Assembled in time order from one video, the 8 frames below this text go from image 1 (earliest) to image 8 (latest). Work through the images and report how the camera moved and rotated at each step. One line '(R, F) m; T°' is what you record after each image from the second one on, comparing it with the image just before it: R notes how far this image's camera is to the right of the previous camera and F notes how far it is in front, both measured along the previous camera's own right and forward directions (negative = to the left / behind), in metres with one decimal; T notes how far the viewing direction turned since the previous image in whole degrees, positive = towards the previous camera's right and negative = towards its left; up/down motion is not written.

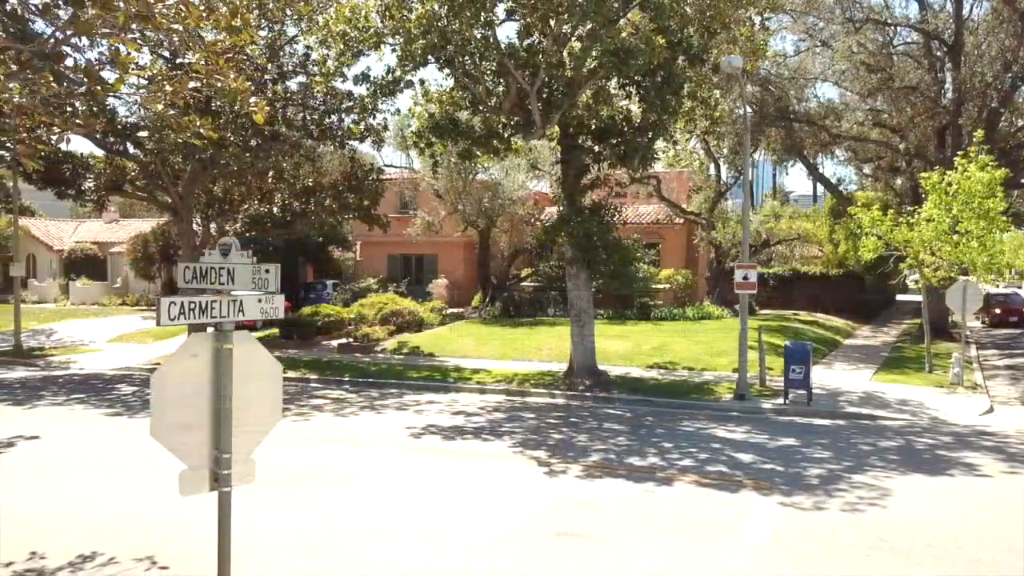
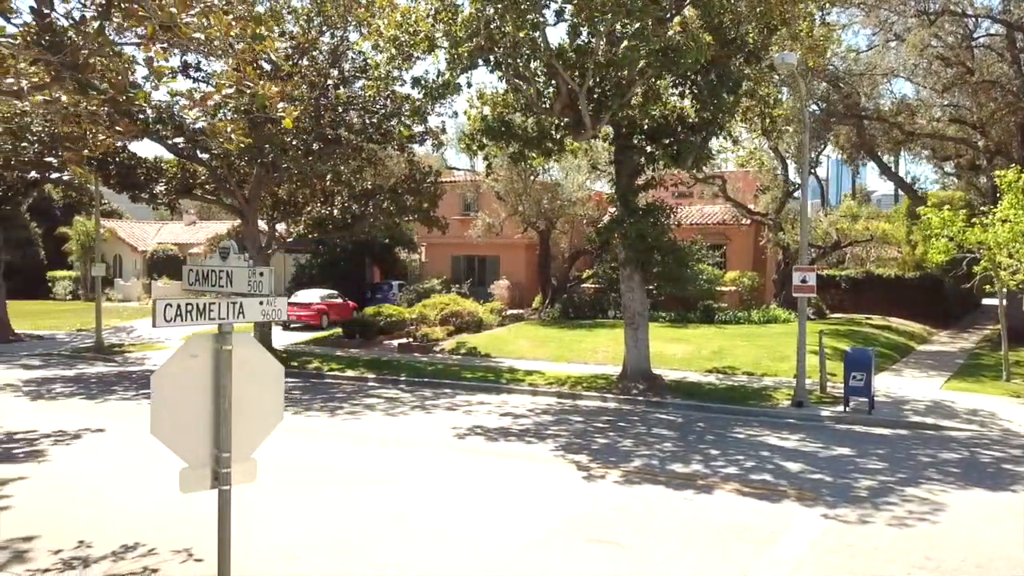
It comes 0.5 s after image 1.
(+0.4, 0.0) m; -5°
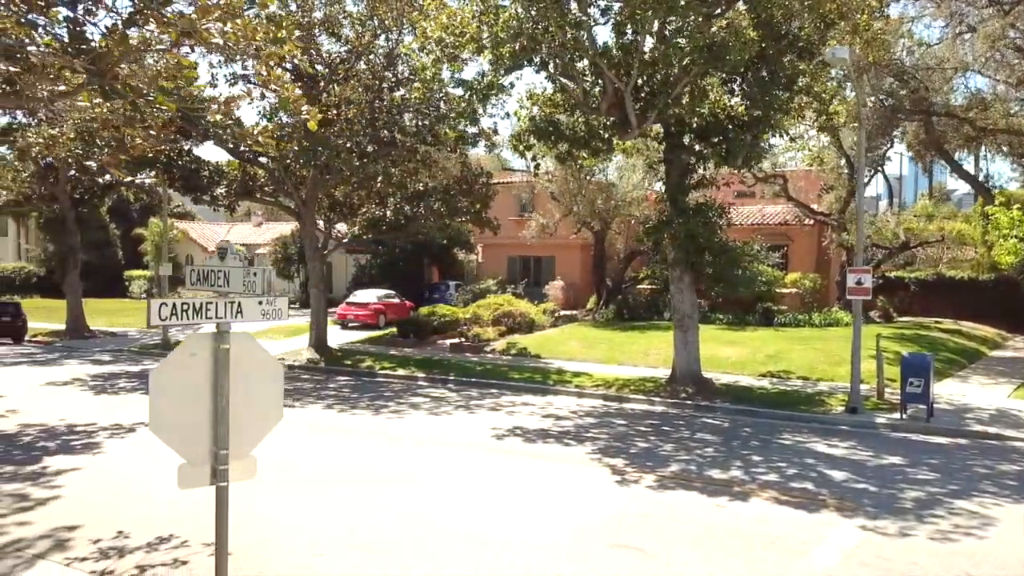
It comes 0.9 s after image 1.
(+0.4, +0.1) m; -5°
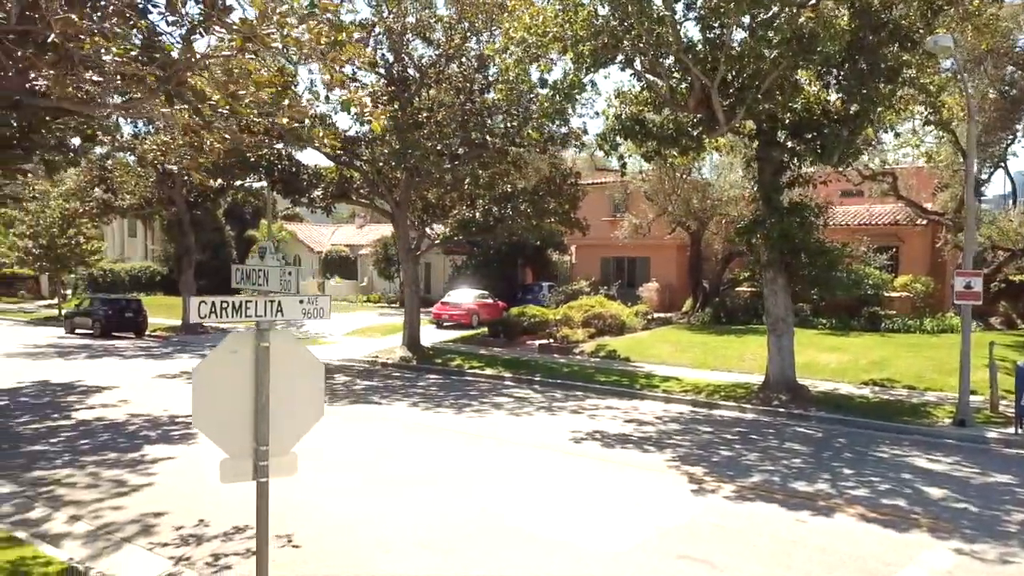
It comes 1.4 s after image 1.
(+0.3, +0.1) m; -7°
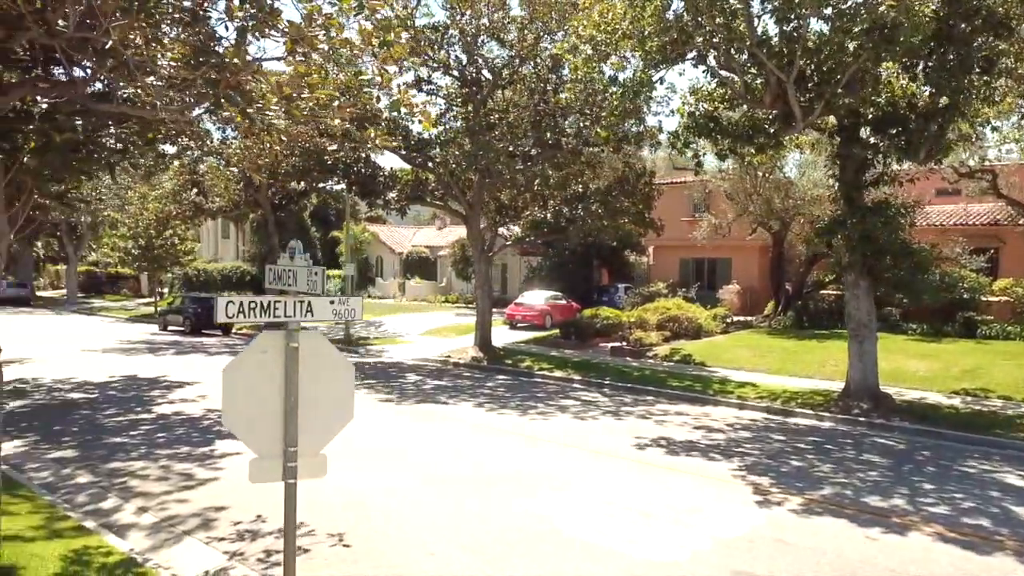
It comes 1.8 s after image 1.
(+0.3, +0.1) m; -6°
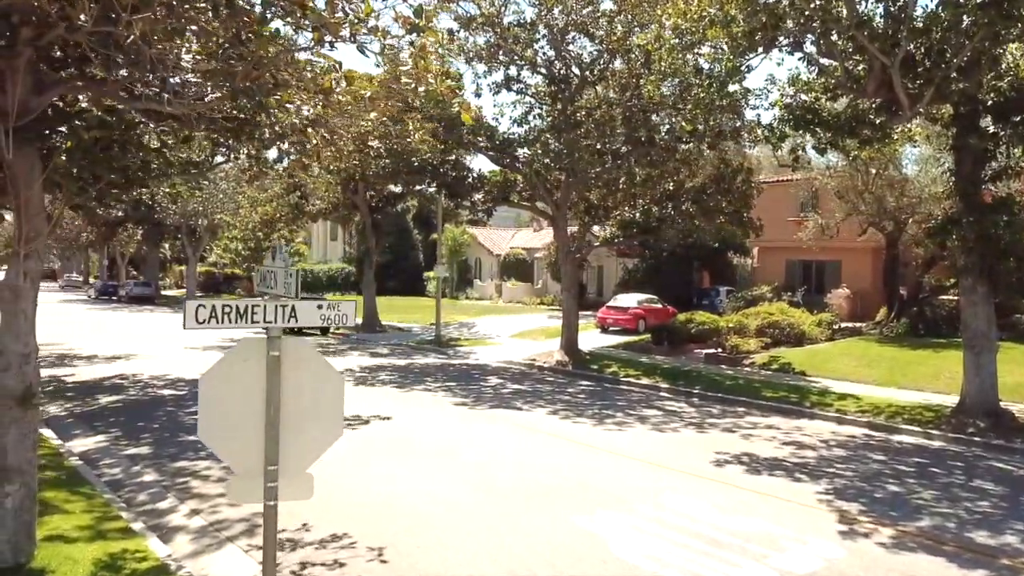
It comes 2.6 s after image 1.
(+0.5, +0.5) m; -8°
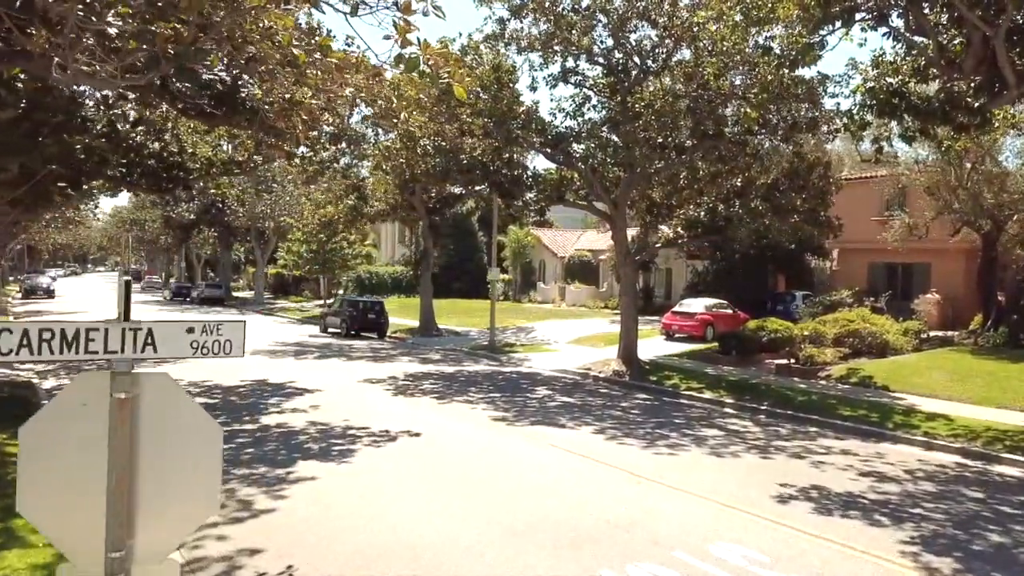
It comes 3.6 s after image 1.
(+0.5, +1.1) m; -5°
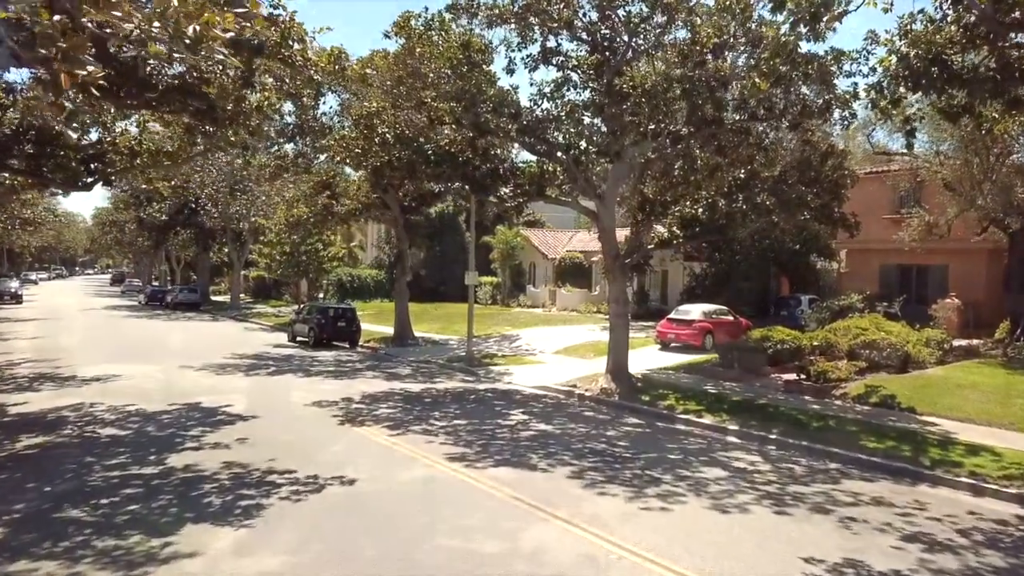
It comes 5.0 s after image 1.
(+0.5, +2.2) m; 0°
